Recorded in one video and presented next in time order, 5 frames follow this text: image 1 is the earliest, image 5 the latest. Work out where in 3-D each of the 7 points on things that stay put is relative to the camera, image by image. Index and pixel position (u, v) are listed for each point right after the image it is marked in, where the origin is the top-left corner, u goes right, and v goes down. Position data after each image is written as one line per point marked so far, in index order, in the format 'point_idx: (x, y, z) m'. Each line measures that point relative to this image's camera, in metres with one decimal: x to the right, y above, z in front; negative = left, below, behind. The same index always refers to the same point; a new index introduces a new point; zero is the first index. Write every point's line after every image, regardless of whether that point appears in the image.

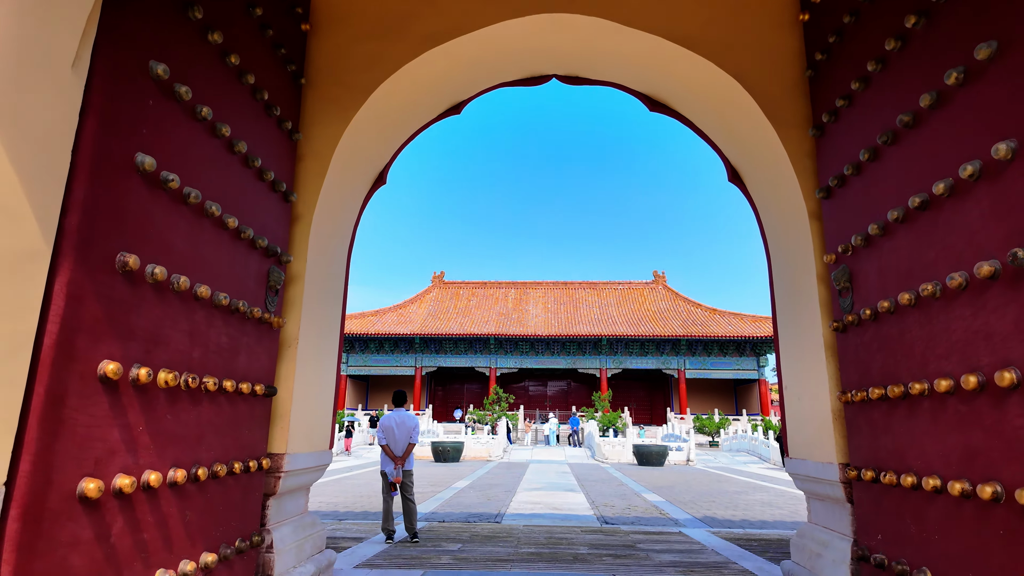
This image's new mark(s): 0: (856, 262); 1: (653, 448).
0: (+1.5, +0.1, +2.6) m
1: (+3.9, -4.5, +16.1) m
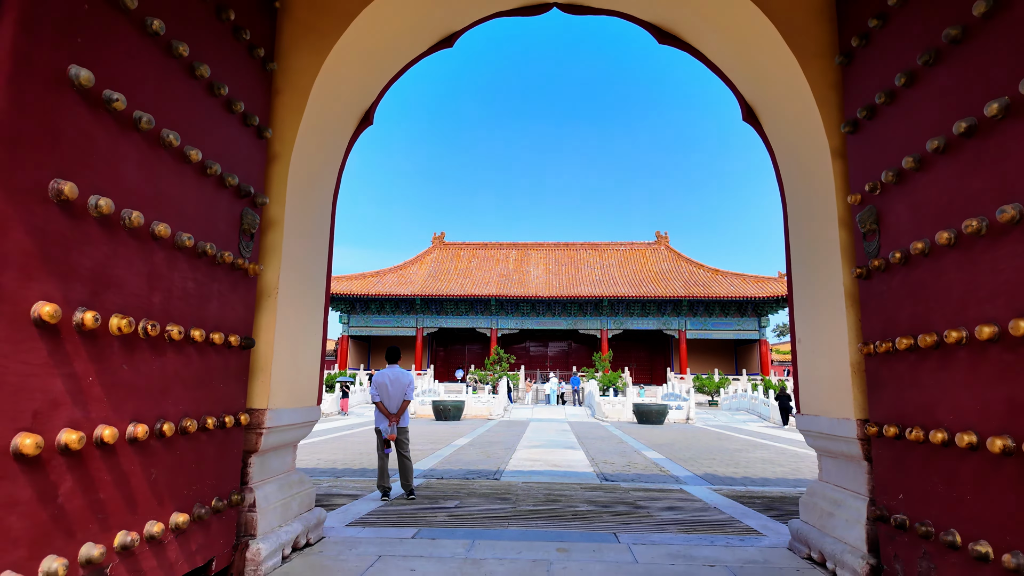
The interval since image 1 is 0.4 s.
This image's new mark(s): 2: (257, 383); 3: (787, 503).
0: (+1.5, +0.4, +2.4) m
1: (+3.9, -3.3, +16.2) m
2: (-1.2, -0.4, +2.7) m
3: (+2.2, -1.7, +4.6) m
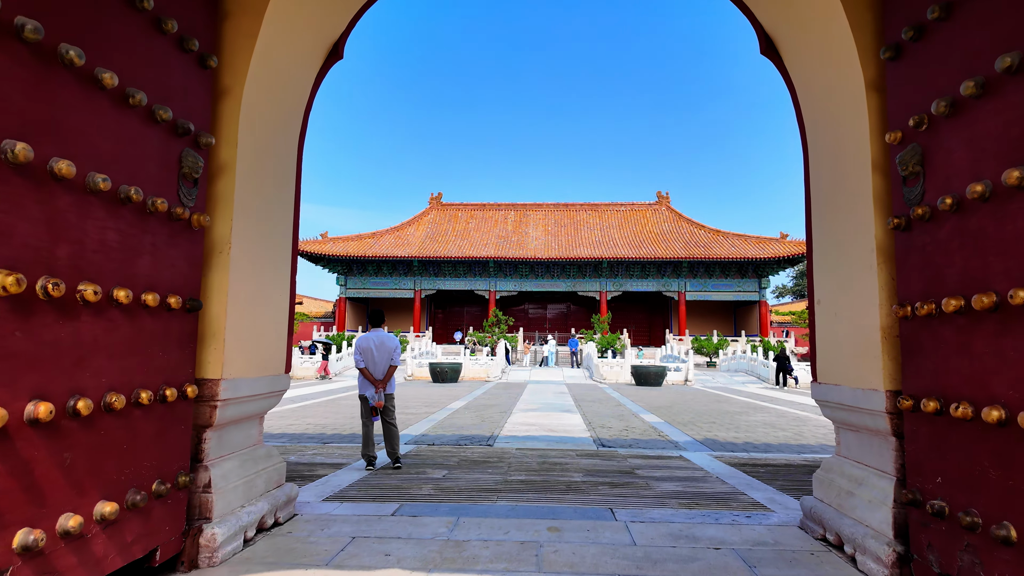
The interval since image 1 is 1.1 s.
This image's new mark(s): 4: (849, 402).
0: (+1.5, +0.5, +2.0) m
1: (+3.9, -2.2, +16.0) m
2: (-1.3, -0.3, +2.4) m
3: (+2.1, -1.4, +4.4) m
4: (+1.5, -0.5, +2.5) m
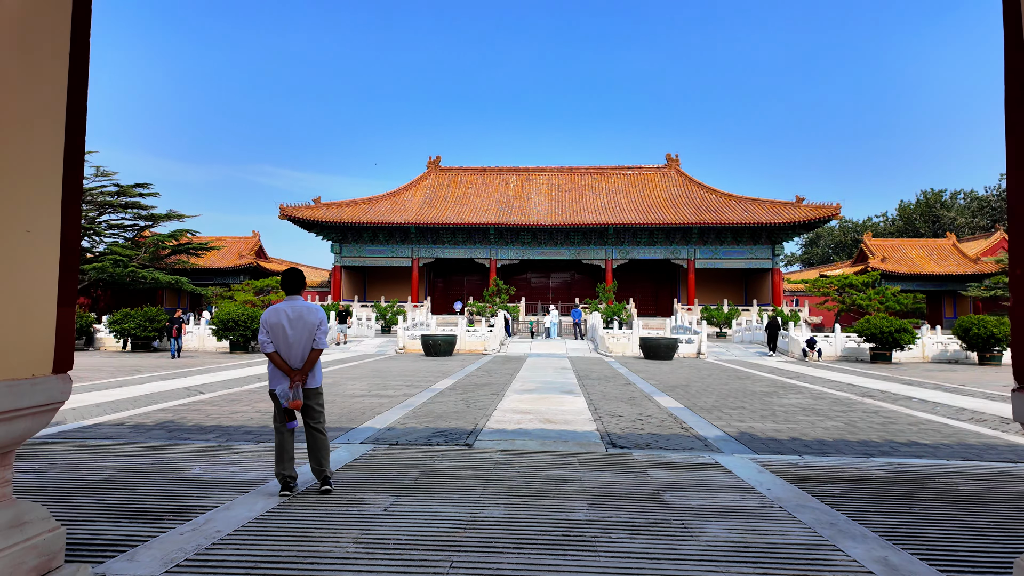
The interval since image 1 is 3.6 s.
0: (+1.3, +0.7, +0.6) m
1: (+3.8, -1.4, +14.7) m
2: (-1.4, -0.1, +1.0) m
3: (+2.0, -1.1, +3.1) m
4: (+1.3, -0.3, +1.2) m
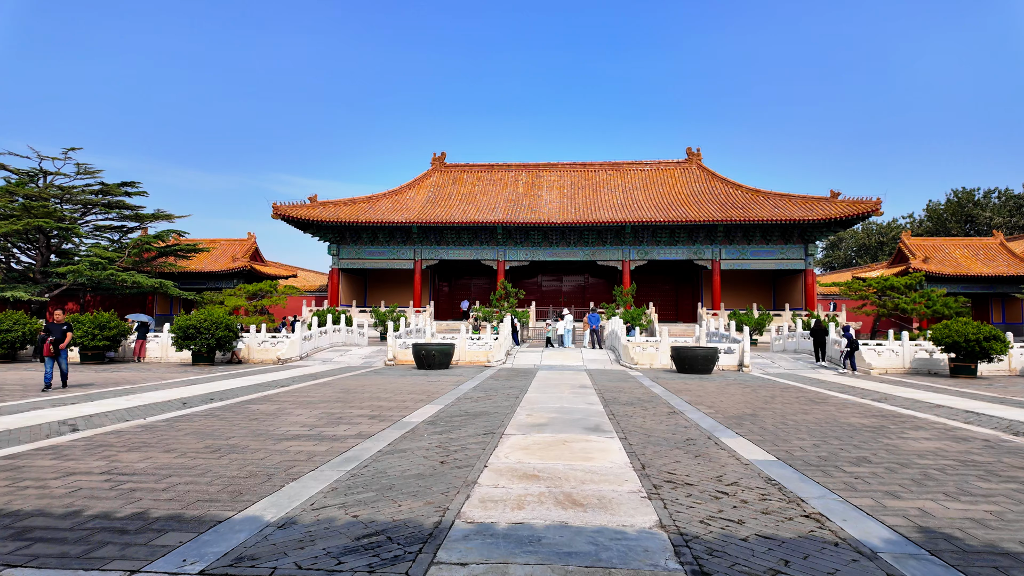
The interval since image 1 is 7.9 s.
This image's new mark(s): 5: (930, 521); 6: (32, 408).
0: (+1.2, +0.8, -1.7) m
1: (+4.0, -1.3, +12.3) m
2: (-1.5, 0.0, -1.3) m
3: (+1.9, -1.0, +0.7) m
4: (+1.2, -0.2, -1.2) m
5: (+2.3, -1.2, +3.2) m
6: (-5.6, -1.4, +6.8) m
